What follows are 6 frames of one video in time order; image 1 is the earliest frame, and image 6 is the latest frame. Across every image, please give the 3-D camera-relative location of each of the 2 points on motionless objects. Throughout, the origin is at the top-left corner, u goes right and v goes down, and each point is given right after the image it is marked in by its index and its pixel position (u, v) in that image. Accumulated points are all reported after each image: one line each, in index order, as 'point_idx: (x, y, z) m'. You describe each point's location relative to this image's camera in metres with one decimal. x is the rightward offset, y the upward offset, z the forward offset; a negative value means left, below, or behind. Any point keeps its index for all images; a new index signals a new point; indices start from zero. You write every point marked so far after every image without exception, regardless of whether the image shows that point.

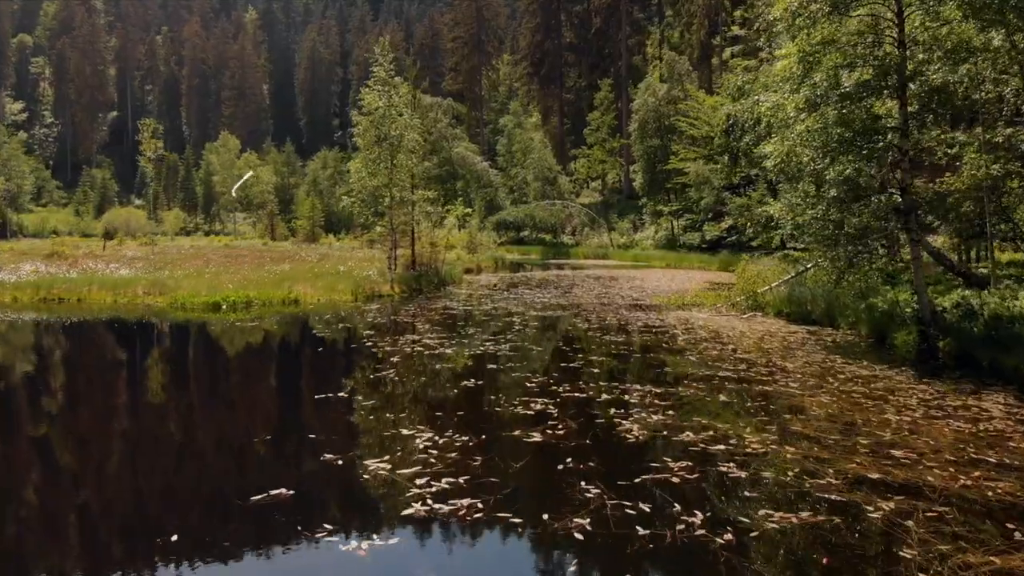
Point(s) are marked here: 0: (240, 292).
0: (-5.0, -0.1, +15.6) m
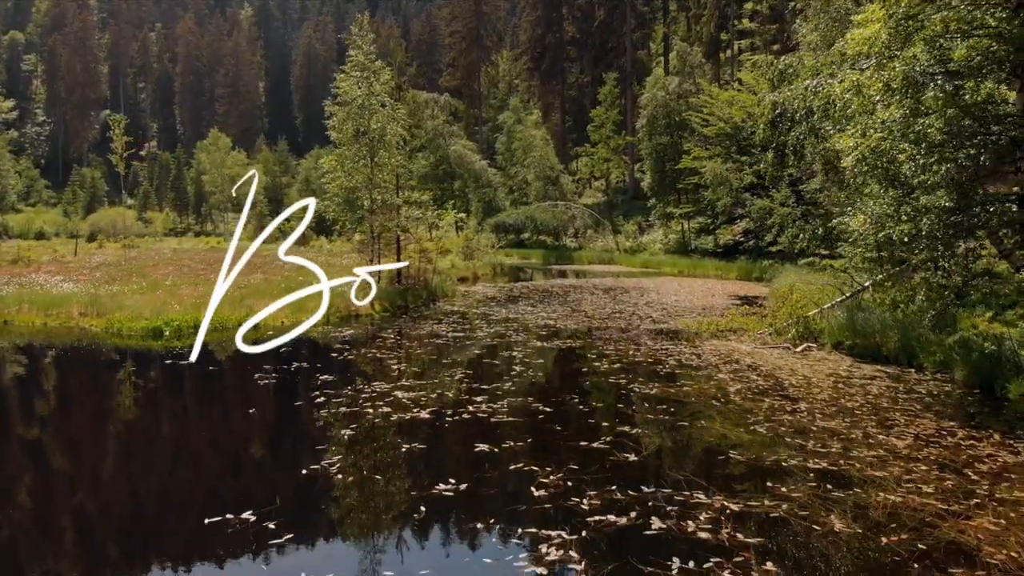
0: (-5.0, -0.4, +13.2) m
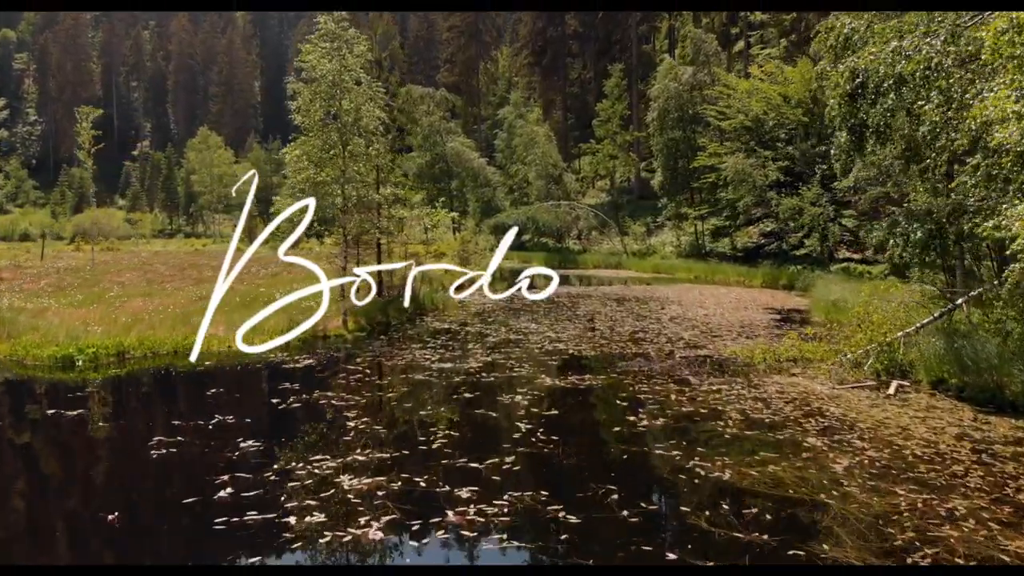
0: (-5.0, -0.6, +10.7) m
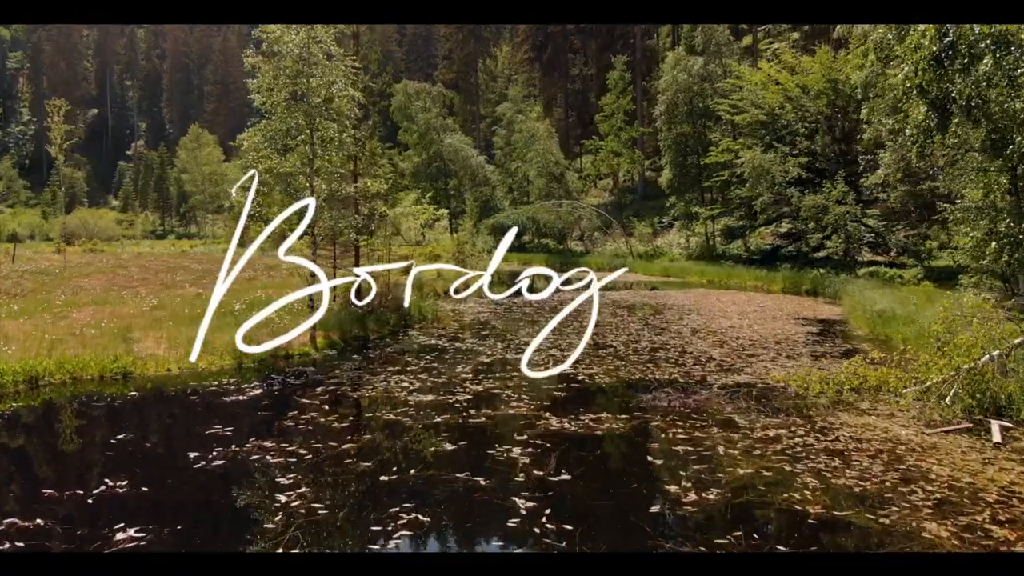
0: (-5.0, -0.7, +8.9) m
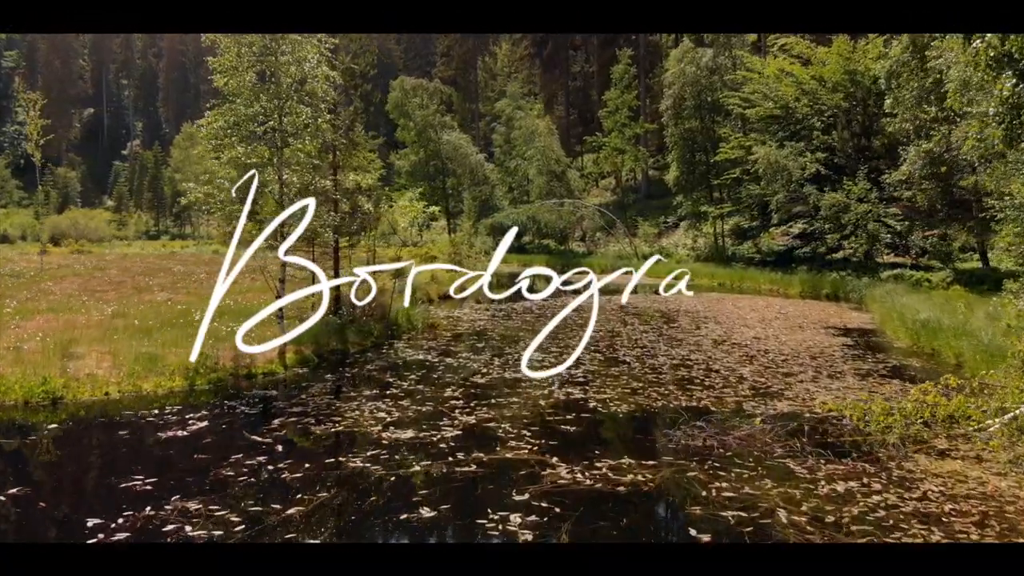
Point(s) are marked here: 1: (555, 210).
0: (-5.0, -0.8, +7.6) m
1: (+0.7, +1.3, +14.3) m
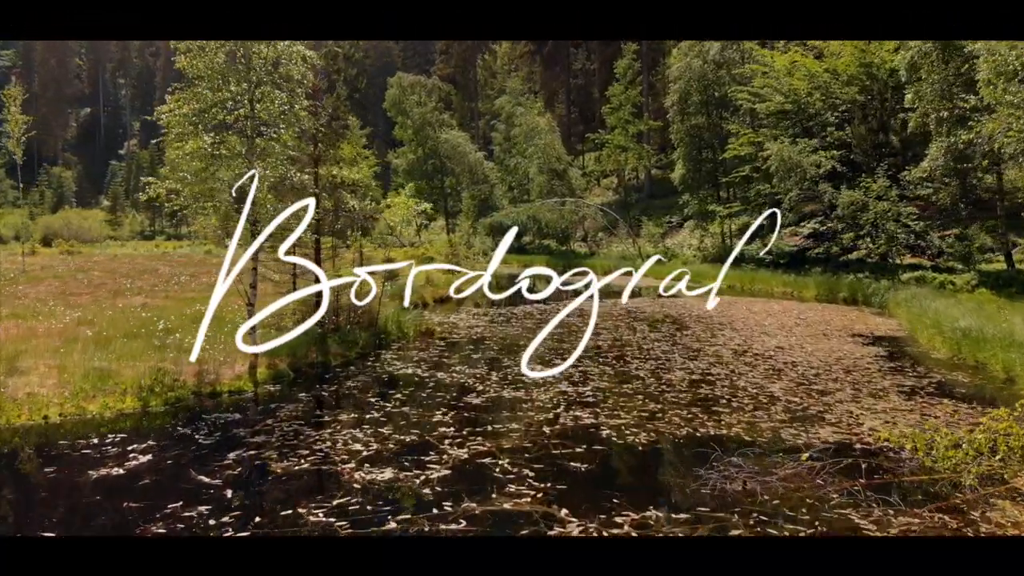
0: (-5.0, -0.9, +6.6) m
1: (+0.7, +1.2, +13.3) m
